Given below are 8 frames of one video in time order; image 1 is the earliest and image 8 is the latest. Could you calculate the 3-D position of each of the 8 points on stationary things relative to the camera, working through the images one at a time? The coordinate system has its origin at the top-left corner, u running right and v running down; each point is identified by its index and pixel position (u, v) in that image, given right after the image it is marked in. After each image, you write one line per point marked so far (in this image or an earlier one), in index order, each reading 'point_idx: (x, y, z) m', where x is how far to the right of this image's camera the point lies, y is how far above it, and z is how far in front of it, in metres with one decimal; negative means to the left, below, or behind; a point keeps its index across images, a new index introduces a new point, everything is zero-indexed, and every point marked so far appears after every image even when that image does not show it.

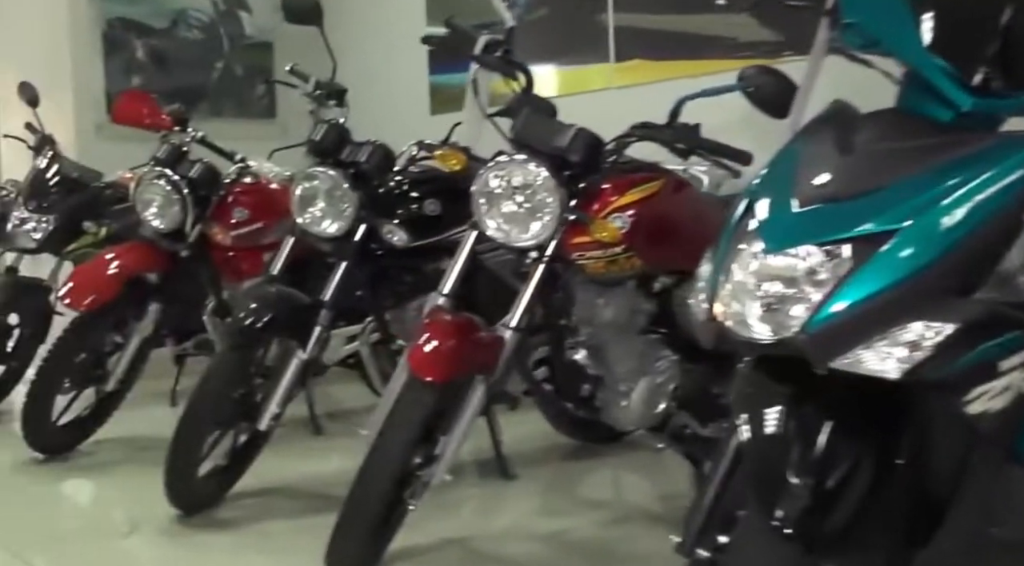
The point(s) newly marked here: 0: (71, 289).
0: (-1.0, 0.0, +2.6) m
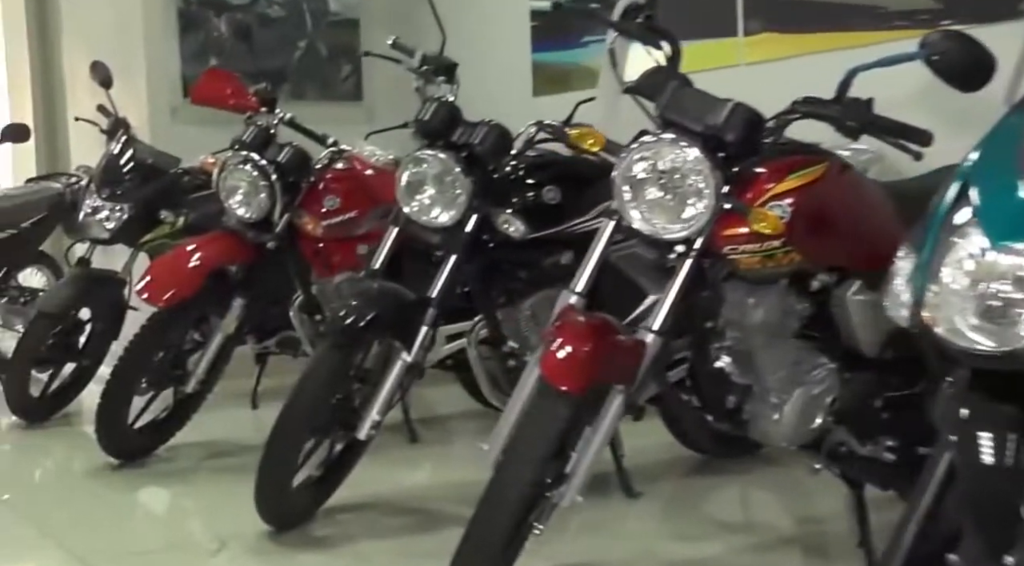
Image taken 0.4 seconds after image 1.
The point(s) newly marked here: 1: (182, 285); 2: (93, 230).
0: (-0.7, 0.0, +2.4) m
1: (-0.7, 0.0, +2.4) m
2: (-1.0, +0.1, +3.0) m
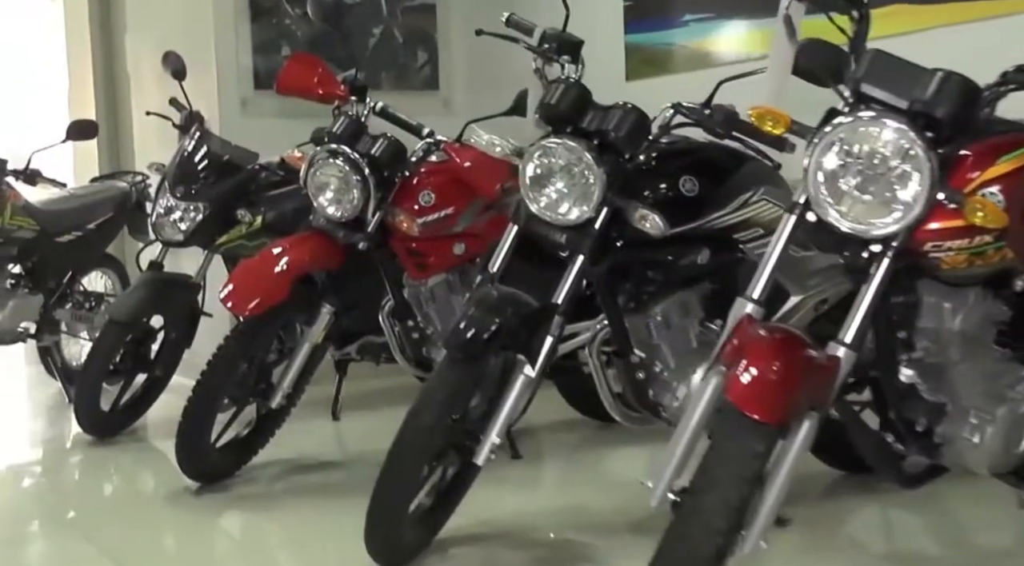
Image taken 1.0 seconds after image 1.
0: (-0.5, 0.0, +2.2) m
1: (-0.5, 0.0, +2.2) m
2: (-0.8, +0.1, +2.8) m
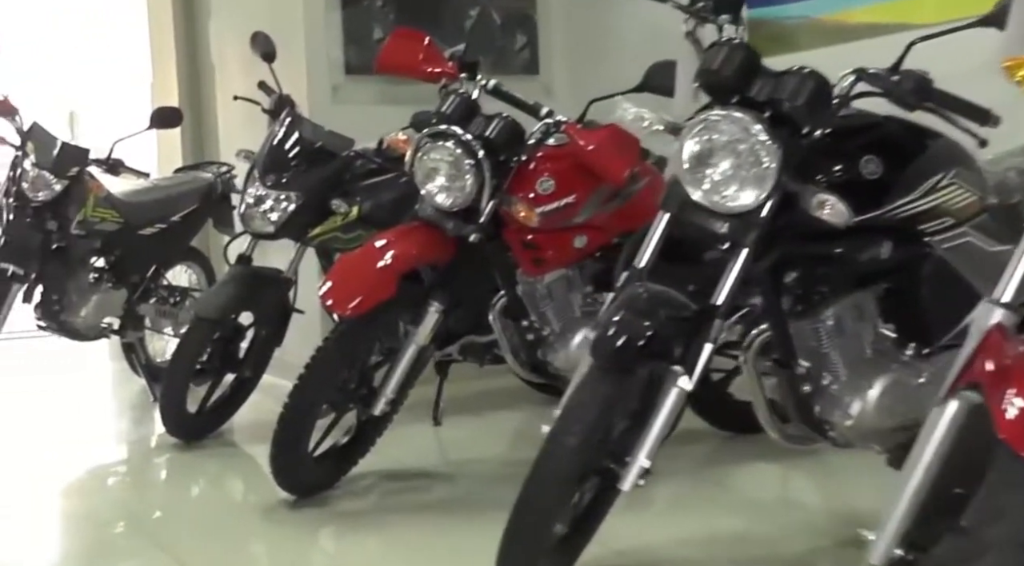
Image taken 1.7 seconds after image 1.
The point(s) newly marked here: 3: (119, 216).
0: (-0.3, 0.0, +2.0) m
1: (-0.2, 0.0, +2.0) m
2: (-0.5, +0.1, +2.6) m
3: (-1.1, +0.2, +3.2) m
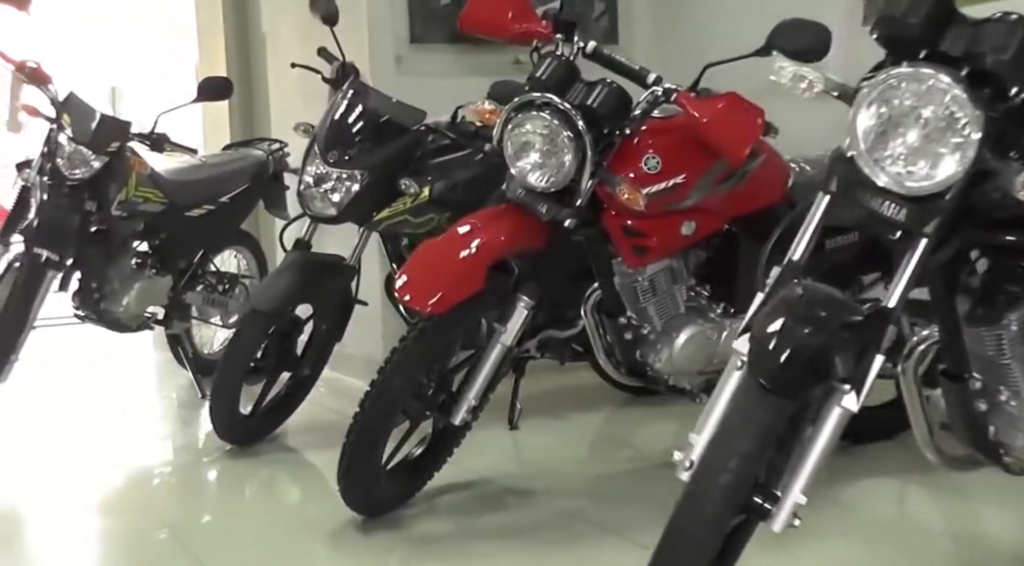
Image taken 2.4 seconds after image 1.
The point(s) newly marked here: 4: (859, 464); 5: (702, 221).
0: (-0.1, 0.0, +1.7) m
1: (-0.1, 0.0, +1.7) m
2: (-0.4, +0.1, +2.3) m
3: (-0.9, +0.2, +3.0) m
4: (+0.7, -0.4, +2.3) m
5: (+0.3, +0.1, +1.9) m
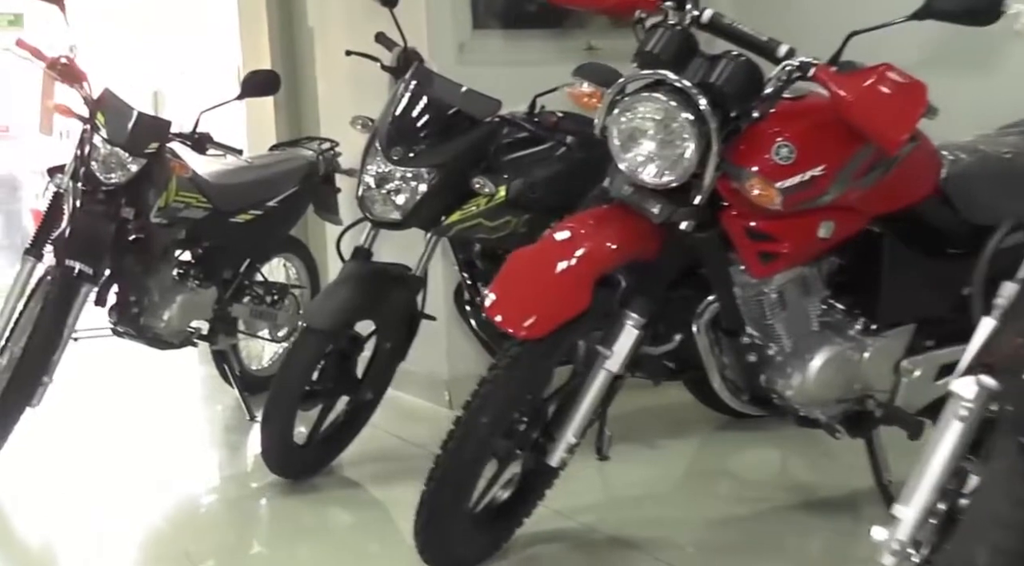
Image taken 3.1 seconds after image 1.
0: (0.0, 0.0, +1.4) m
1: (+0.1, 0.0, +1.4) m
2: (-0.2, +0.1, +2.0) m
3: (-0.7, +0.2, +2.7) m
4: (+0.8, -0.4, +2.0) m
5: (+0.4, +0.1, +1.6) m
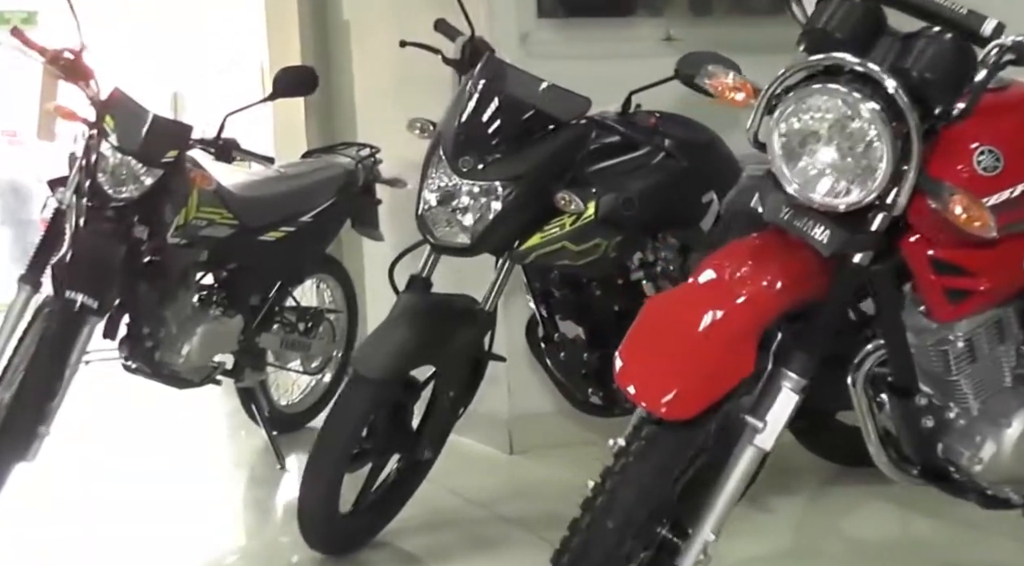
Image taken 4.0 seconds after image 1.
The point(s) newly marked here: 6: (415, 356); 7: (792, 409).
0: (+0.1, -0.1, +1.1) m
1: (+0.2, -0.1, +1.1) m
2: (-0.1, +0.1, +1.7) m
3: (-0.6, +0.1, +2.4) m
4: (+1.0, -0.4, +1.6) m
5: (+0.6, 0.0, +1.3) m
6: (-0.1, -0.1, +1.7) m
7: (+0.3, -0.1, +1.2) m
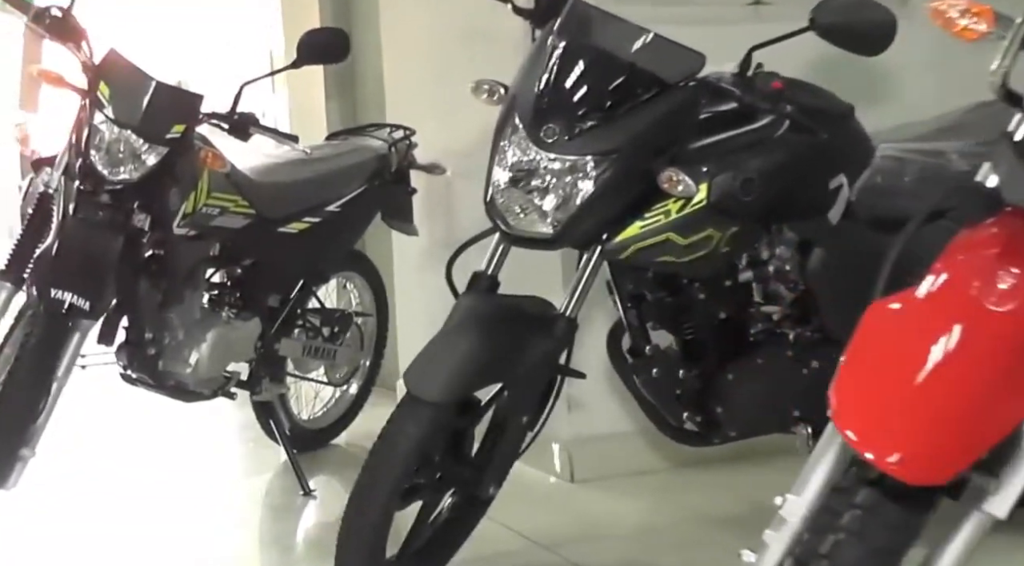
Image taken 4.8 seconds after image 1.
0: (+0.2, -0.1, +0.8) m
1: (+0.3, -0.1, +0.7) m
2: (0.0, +0.1, +1.3) m
3: (-0.4, +0.1, +2.0) m
4: (+1.1, -0.4, +1.3) m
5: (+0.7, 0.0, +0.9) m
6: (0.0, -0.1, +1.3) m
7: (+0.4, -0.1, +0.8) m
